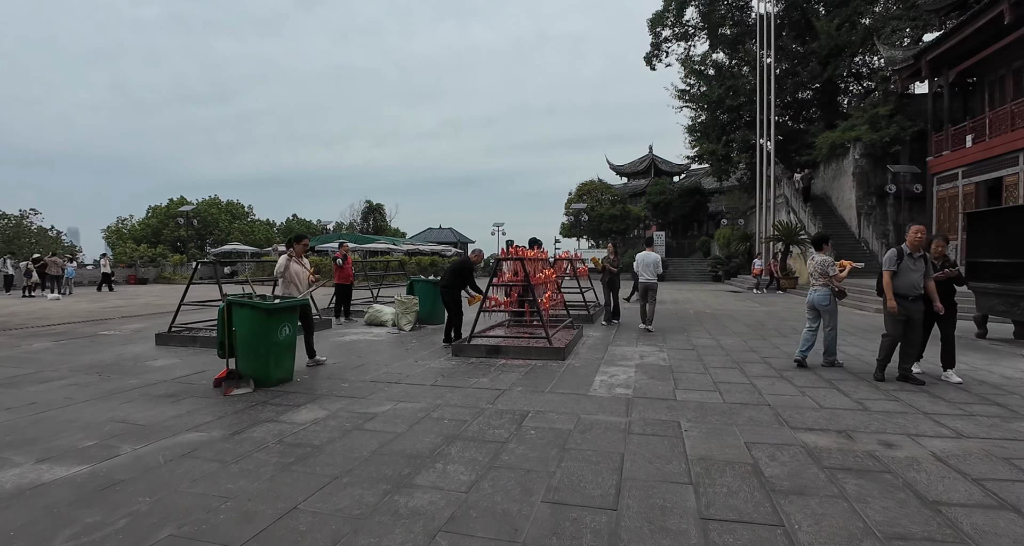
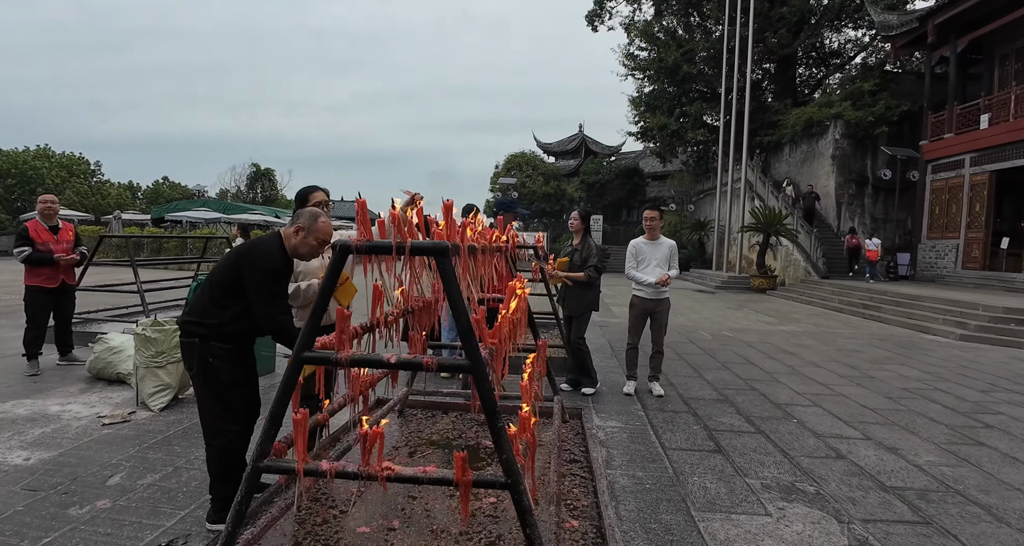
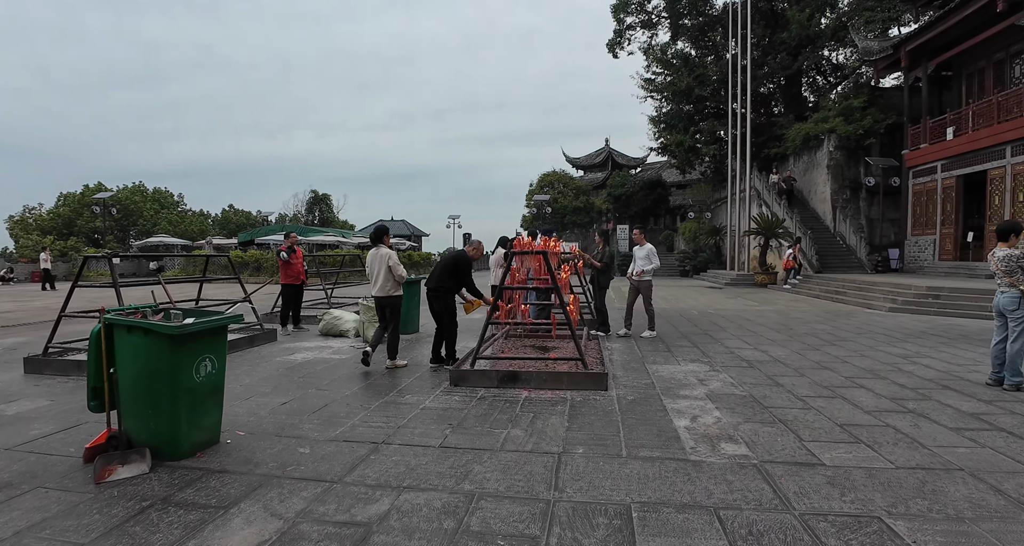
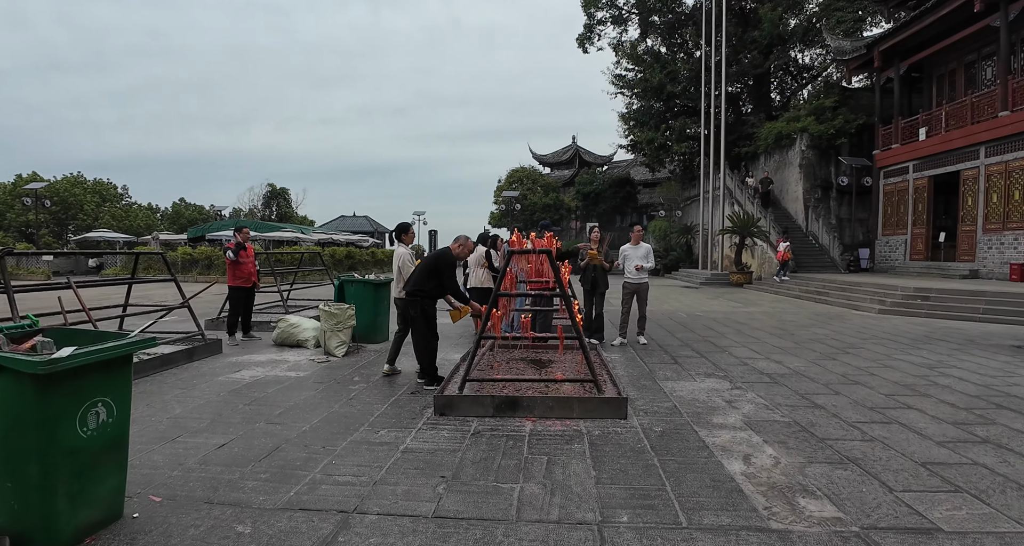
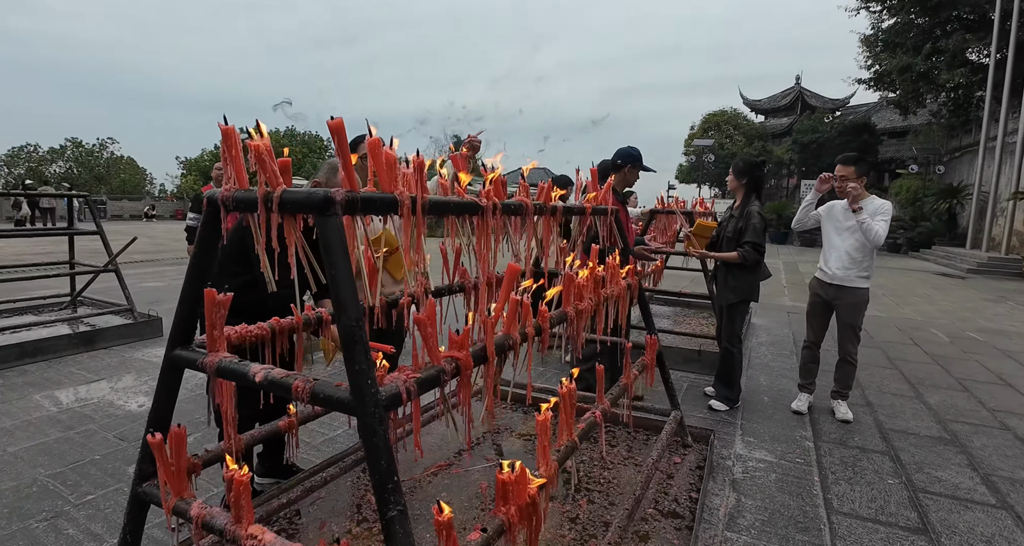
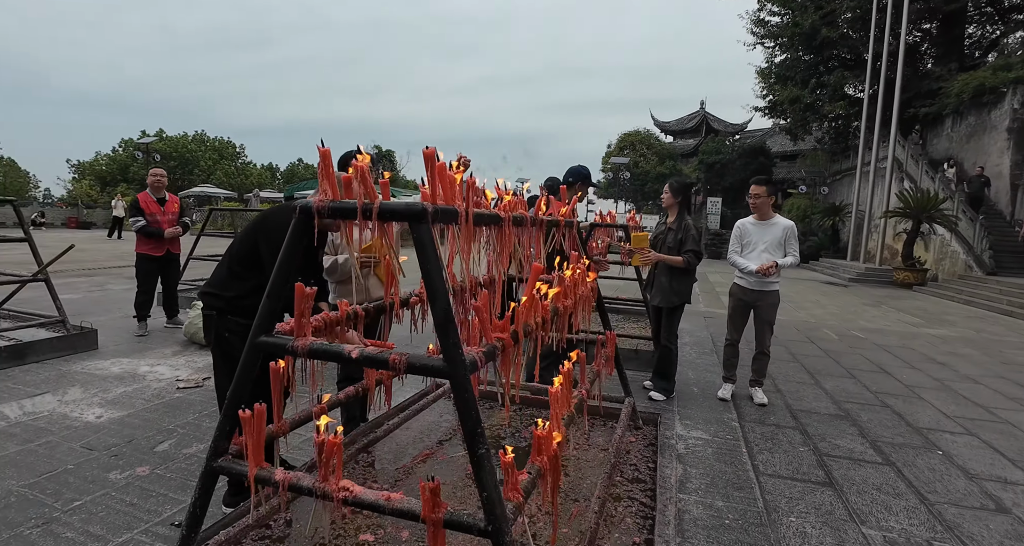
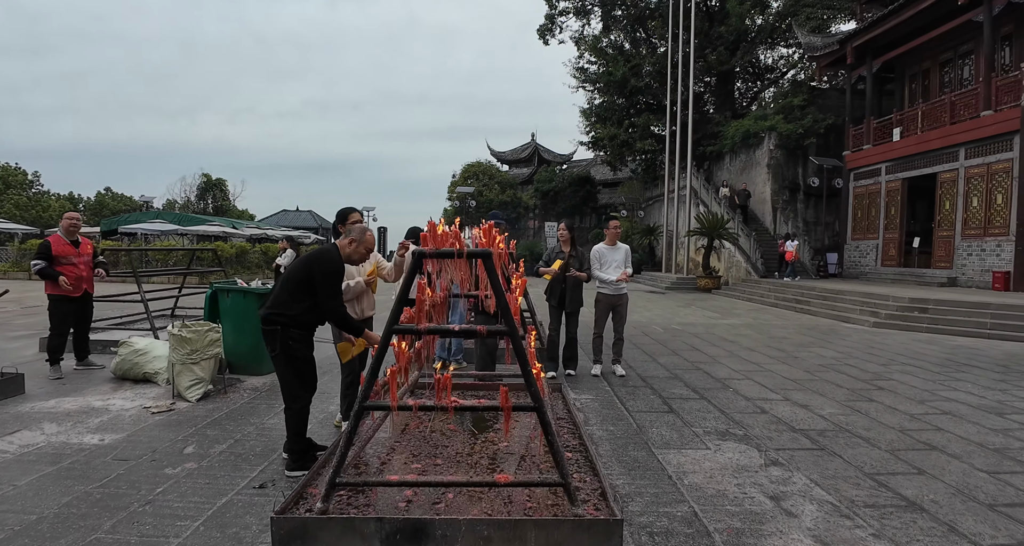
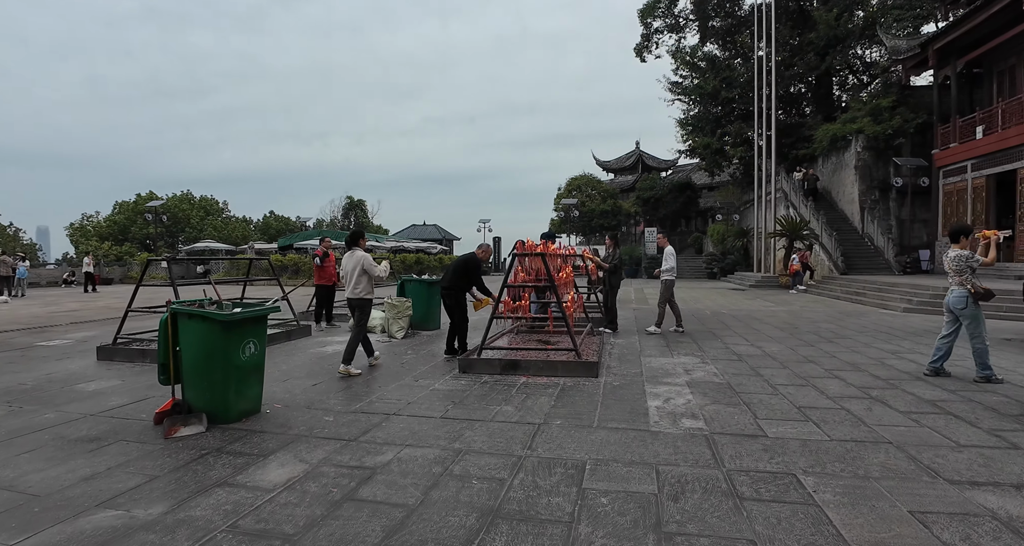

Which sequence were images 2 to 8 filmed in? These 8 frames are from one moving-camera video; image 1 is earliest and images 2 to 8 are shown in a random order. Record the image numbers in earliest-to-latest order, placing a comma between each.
8, 3, 4, 7, 2, 6, 5
